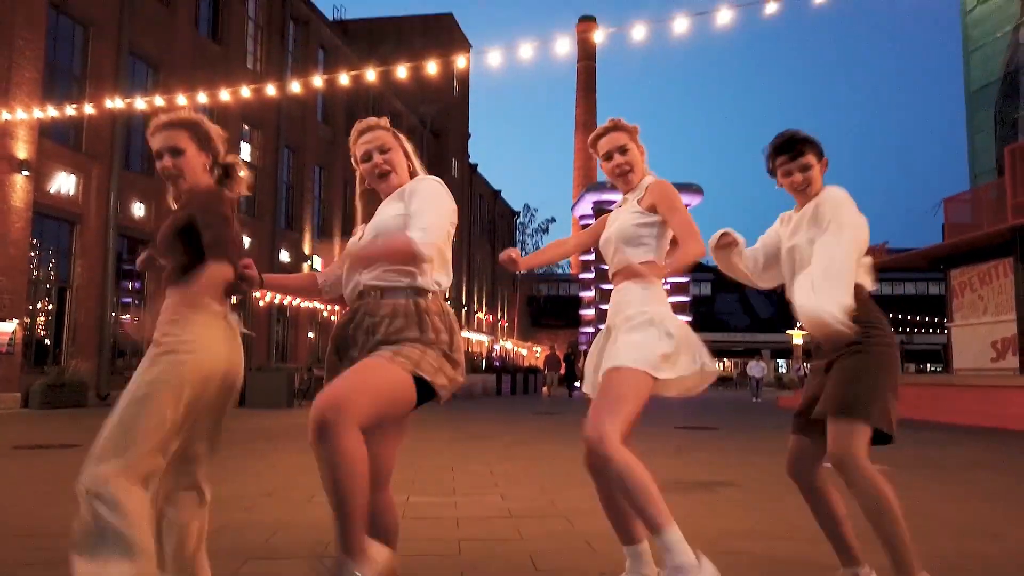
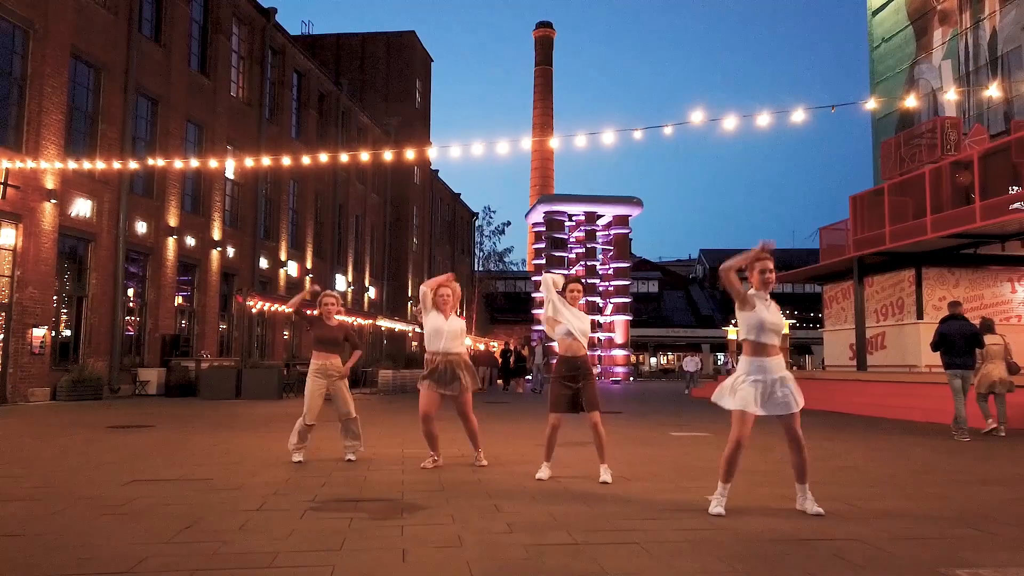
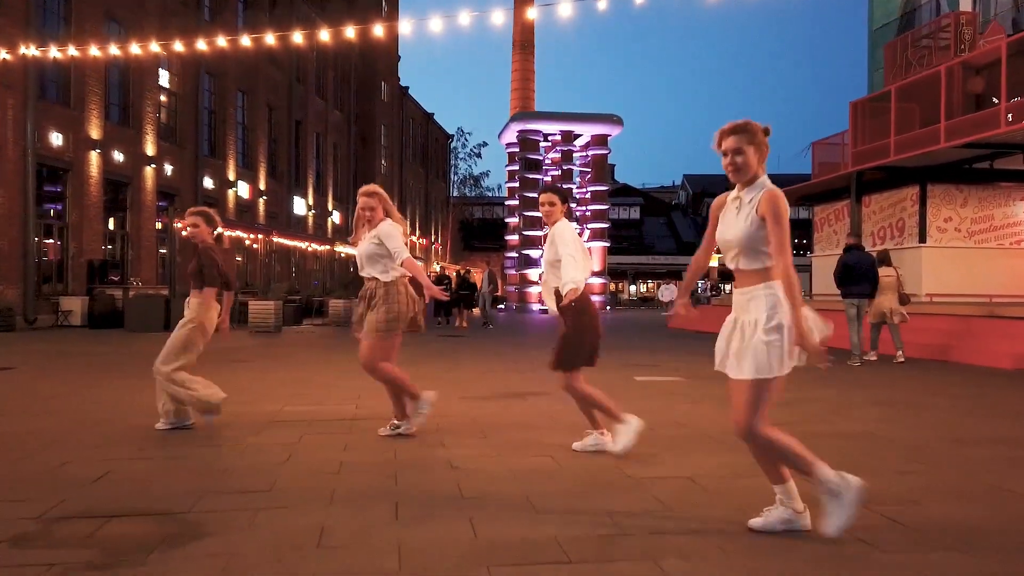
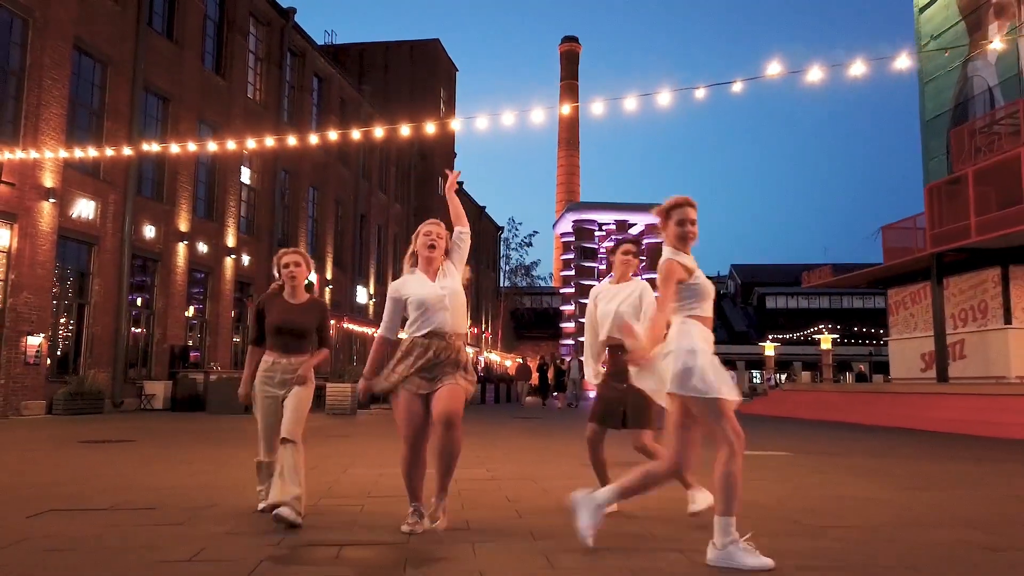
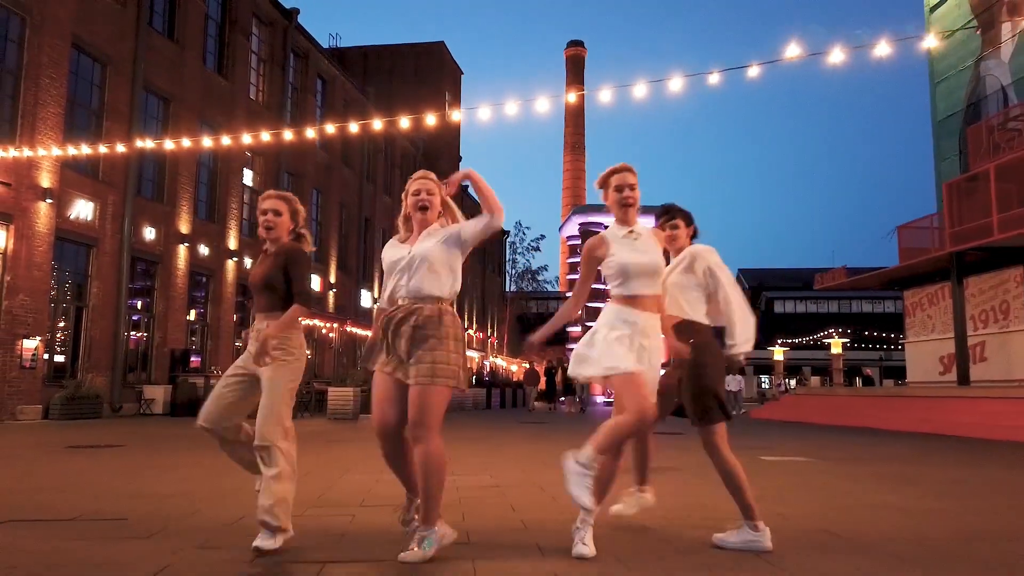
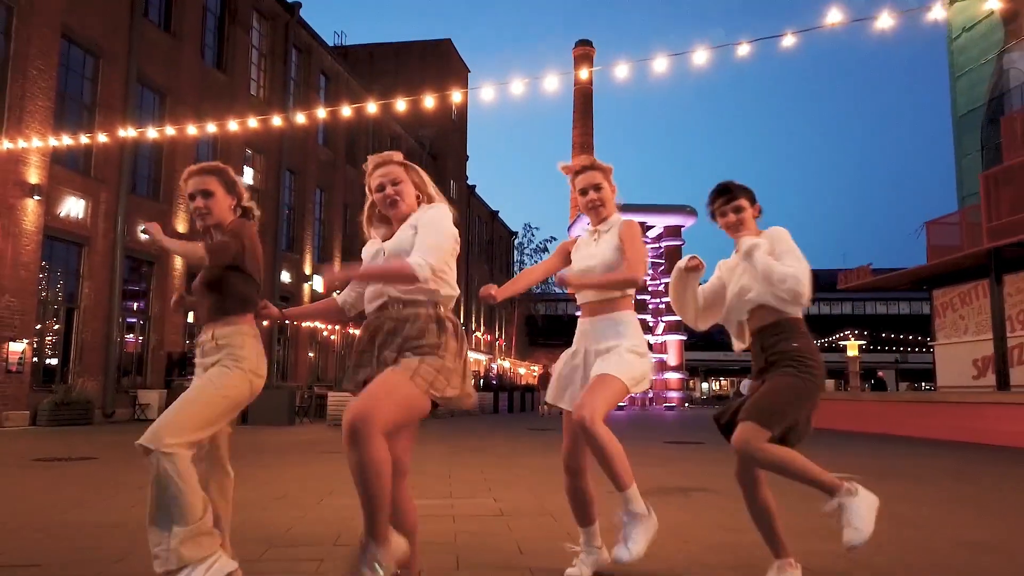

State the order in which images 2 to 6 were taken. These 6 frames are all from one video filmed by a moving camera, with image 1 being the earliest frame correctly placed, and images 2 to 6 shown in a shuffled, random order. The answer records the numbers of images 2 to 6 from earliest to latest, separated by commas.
6, 5, 4, 2, 3
